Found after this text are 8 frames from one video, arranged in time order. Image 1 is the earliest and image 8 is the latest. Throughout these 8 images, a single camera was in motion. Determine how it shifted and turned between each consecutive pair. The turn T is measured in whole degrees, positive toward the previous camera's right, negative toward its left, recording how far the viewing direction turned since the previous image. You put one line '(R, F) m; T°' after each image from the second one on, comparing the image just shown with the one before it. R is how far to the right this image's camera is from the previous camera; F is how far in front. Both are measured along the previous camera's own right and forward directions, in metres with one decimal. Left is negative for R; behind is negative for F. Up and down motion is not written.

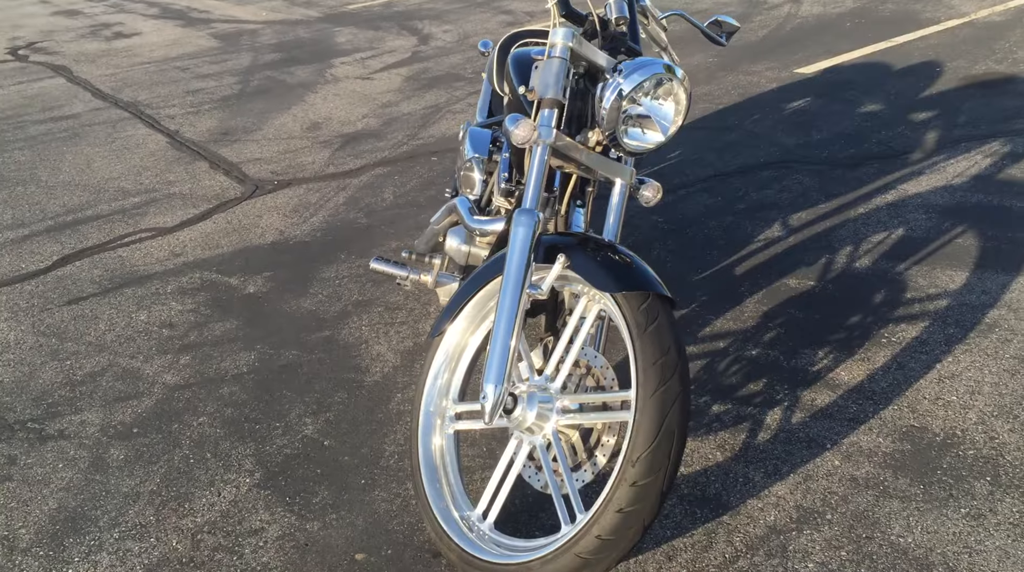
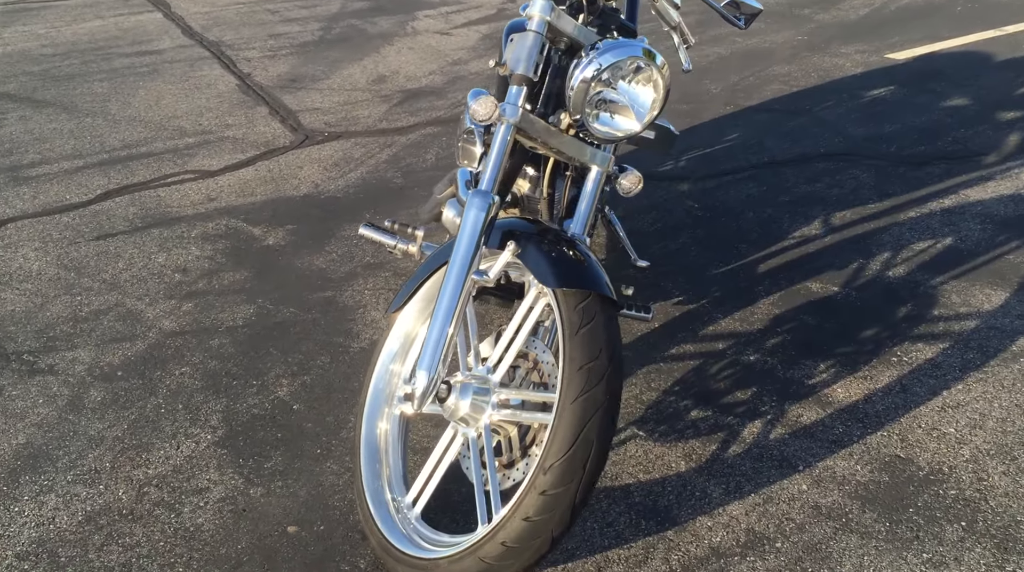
(+0.6, +0.2) m; -7°
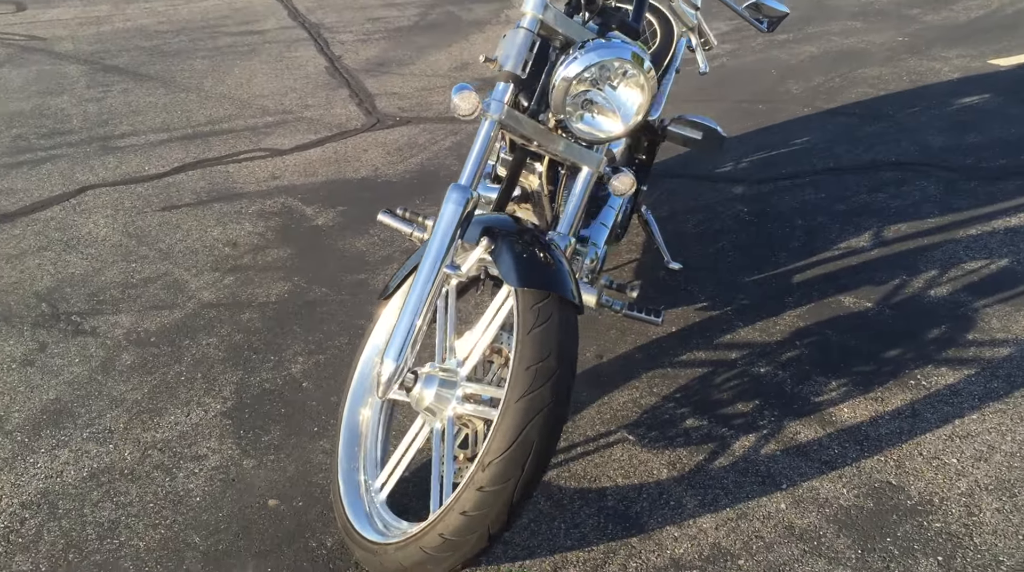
(+0.5, 0.0) m; -7°
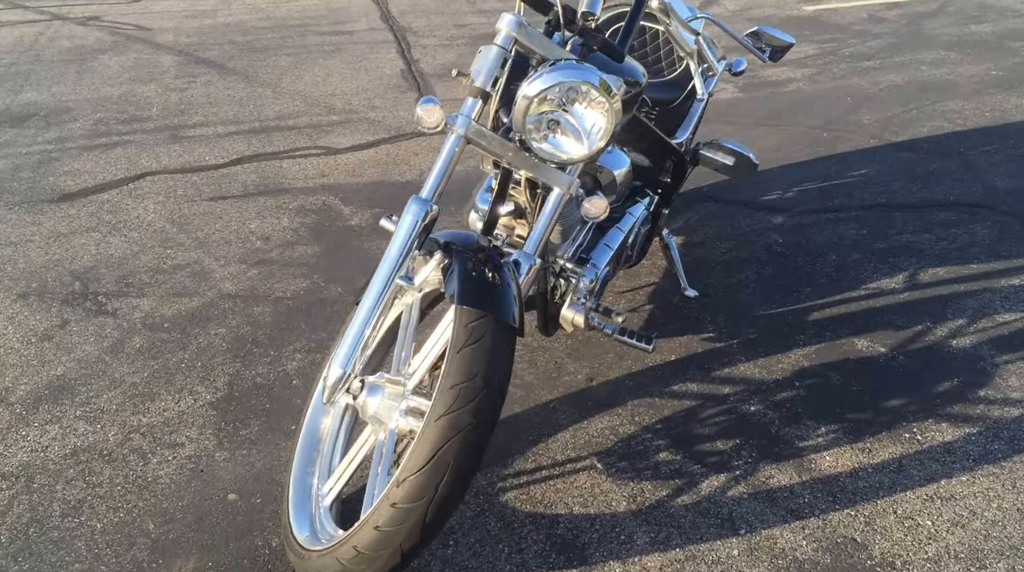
(+0.6, +0.1) m; -7°
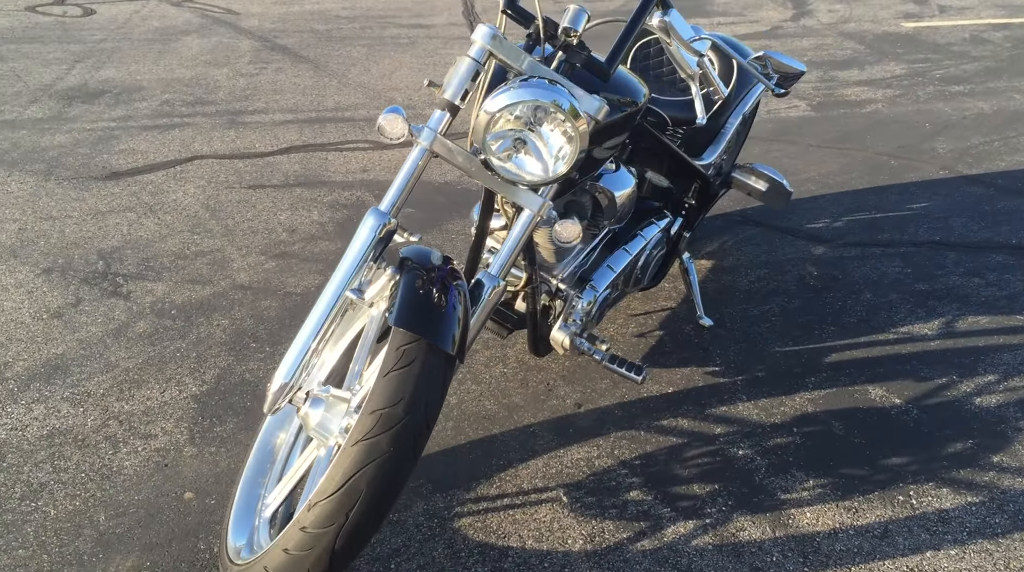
(+0.5, +0.2) m; -6°
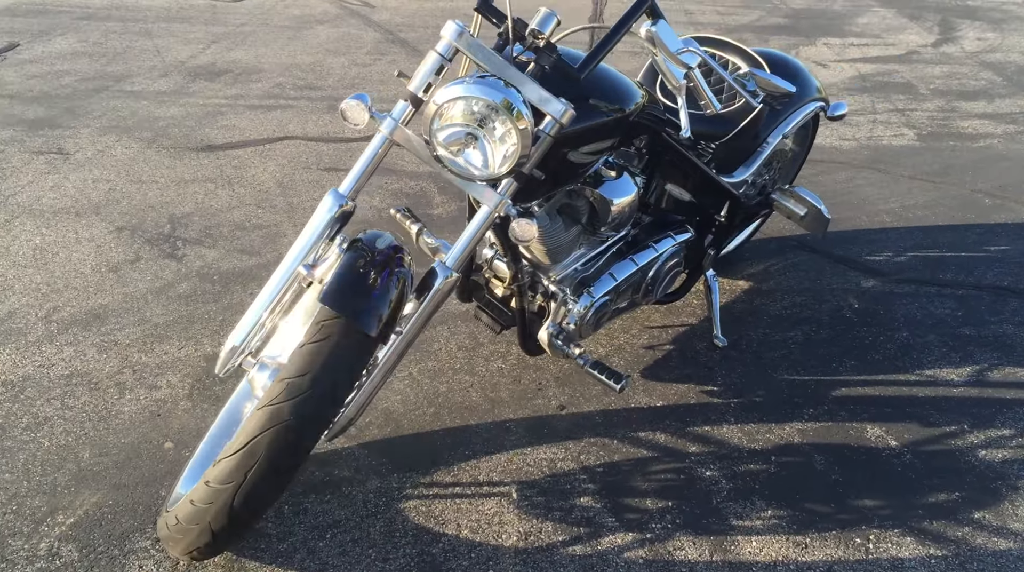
(+0.8, 0.0) m; -9°
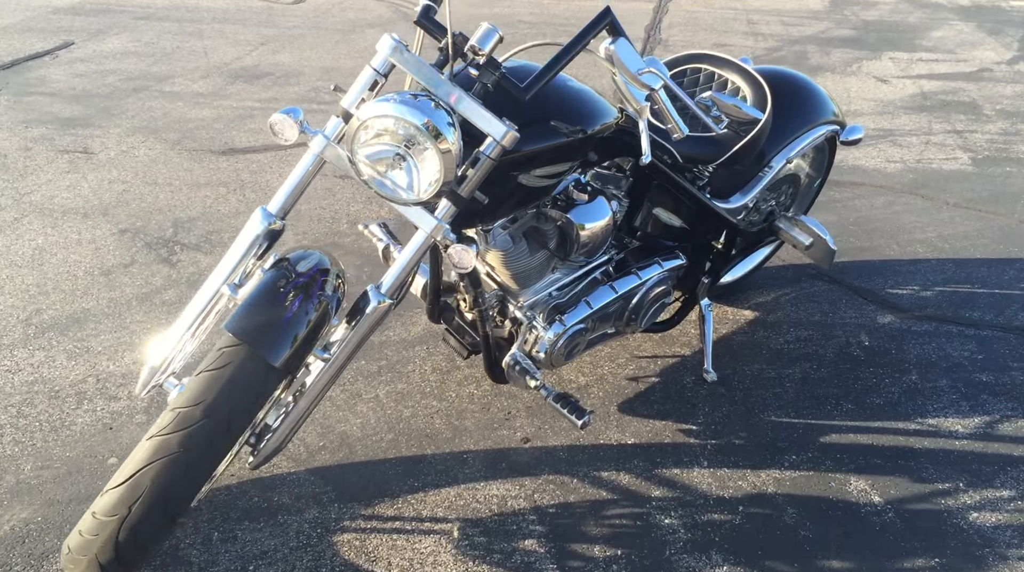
(+0.5, +0.2) m; -5°
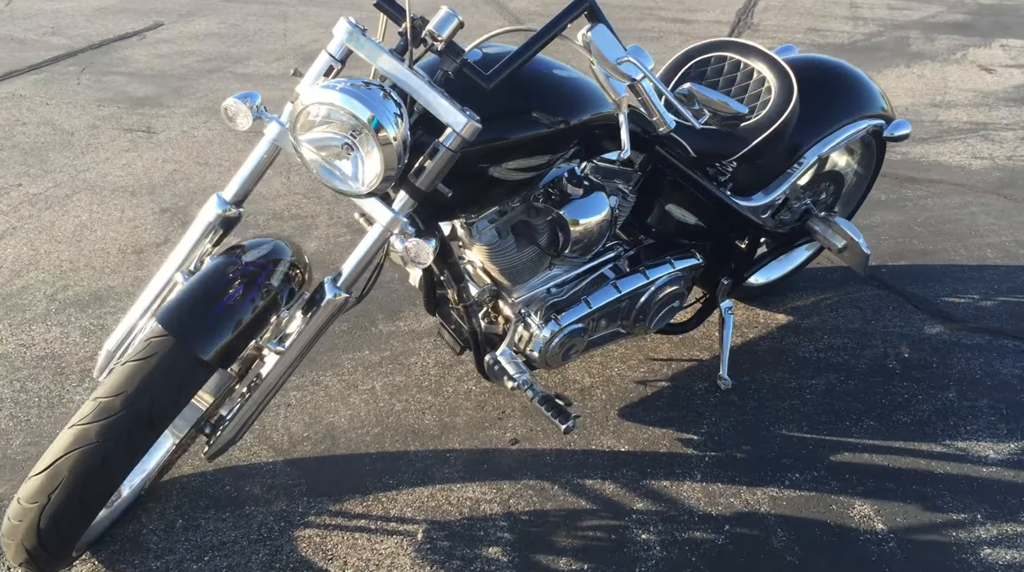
(+0.5, +0.2) m; -7°
